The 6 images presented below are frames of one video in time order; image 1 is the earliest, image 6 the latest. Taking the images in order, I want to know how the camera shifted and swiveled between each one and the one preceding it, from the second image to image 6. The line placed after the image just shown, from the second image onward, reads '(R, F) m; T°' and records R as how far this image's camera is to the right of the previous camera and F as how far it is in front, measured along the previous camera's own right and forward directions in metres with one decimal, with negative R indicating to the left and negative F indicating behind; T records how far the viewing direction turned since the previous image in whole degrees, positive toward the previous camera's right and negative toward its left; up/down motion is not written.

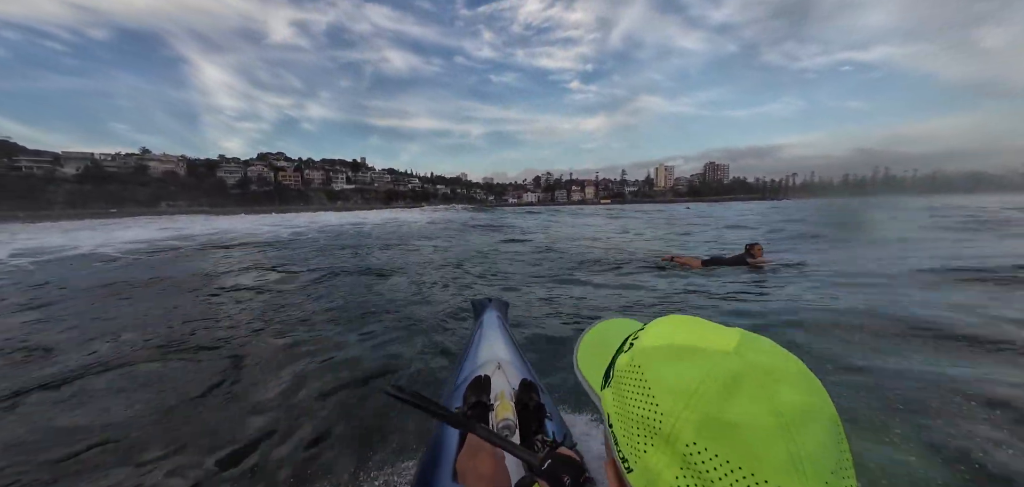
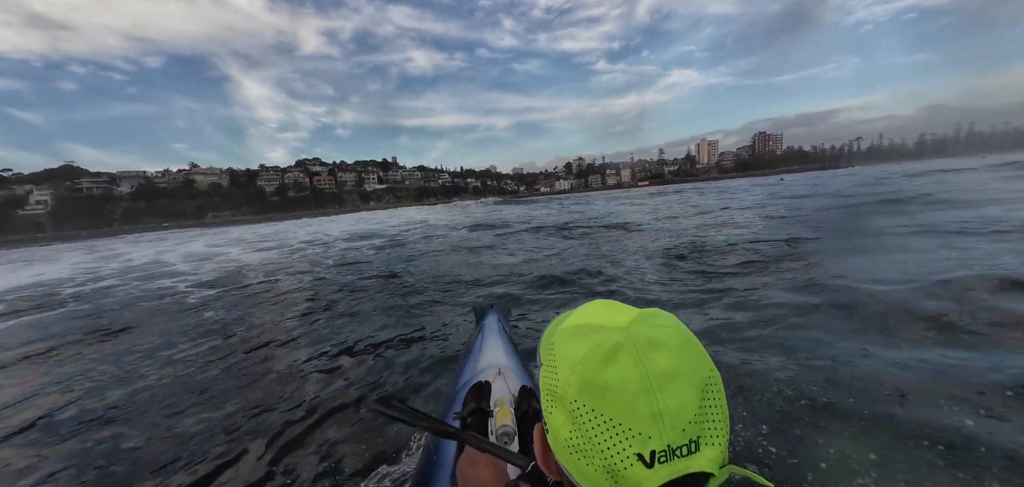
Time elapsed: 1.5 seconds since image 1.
(-0.5, +2.2) m; -5°
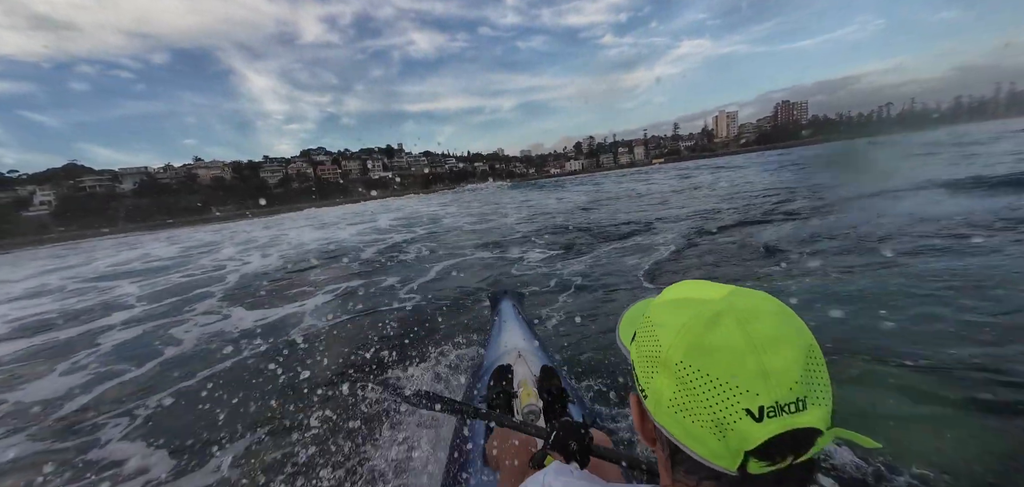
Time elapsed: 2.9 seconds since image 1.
(-0.5, +2.3) m; -1°
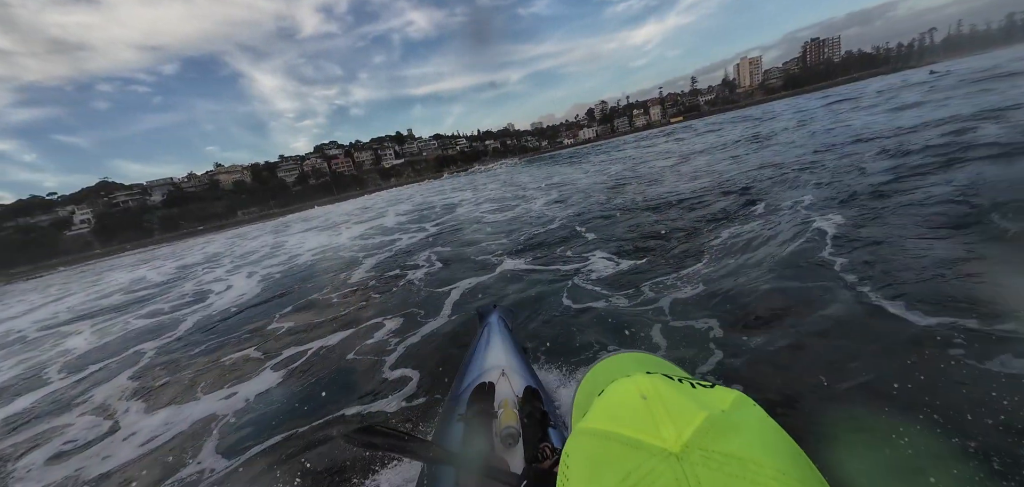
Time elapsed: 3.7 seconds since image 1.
(-0.1, +0.6) m; -3°
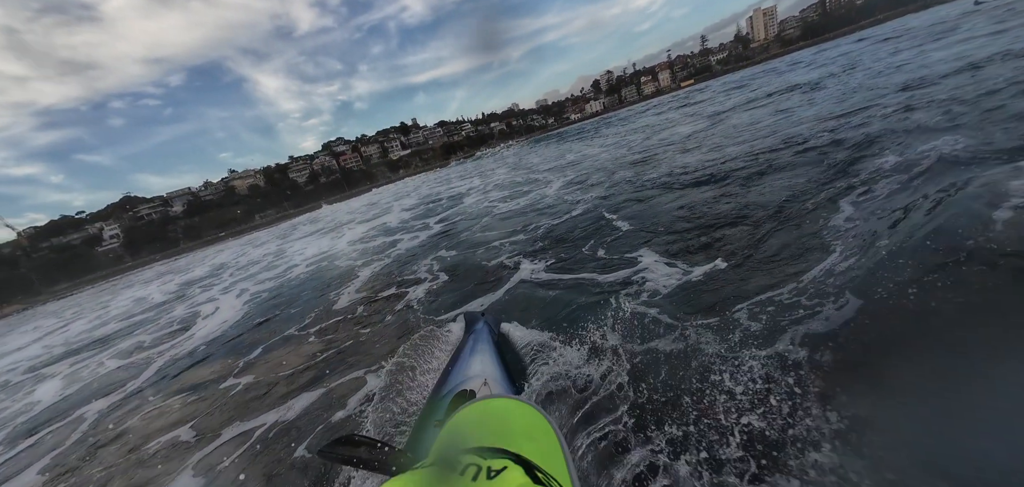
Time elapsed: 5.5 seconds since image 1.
(0.0, +0.3) m; -2°
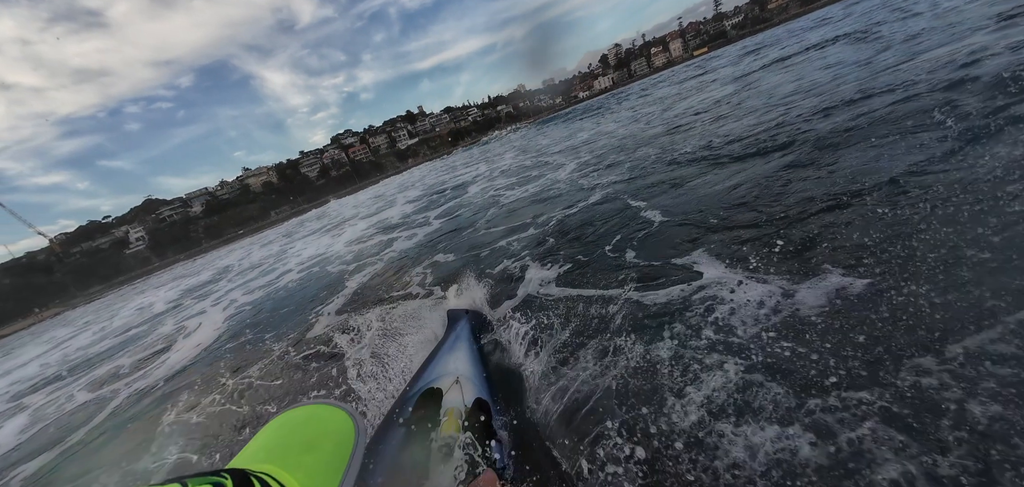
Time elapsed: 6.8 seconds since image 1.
(0.0, +0.3) m; -2°
